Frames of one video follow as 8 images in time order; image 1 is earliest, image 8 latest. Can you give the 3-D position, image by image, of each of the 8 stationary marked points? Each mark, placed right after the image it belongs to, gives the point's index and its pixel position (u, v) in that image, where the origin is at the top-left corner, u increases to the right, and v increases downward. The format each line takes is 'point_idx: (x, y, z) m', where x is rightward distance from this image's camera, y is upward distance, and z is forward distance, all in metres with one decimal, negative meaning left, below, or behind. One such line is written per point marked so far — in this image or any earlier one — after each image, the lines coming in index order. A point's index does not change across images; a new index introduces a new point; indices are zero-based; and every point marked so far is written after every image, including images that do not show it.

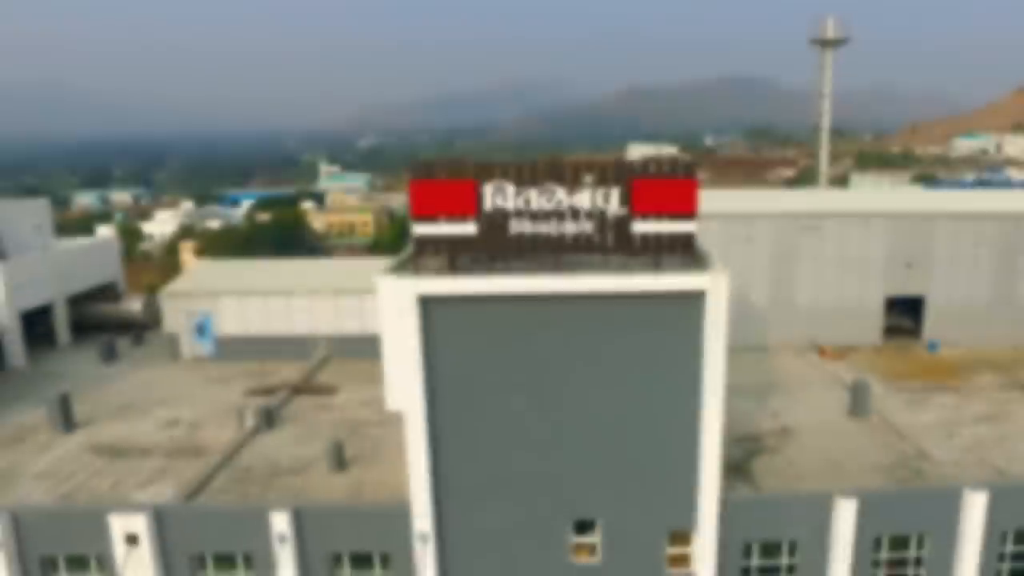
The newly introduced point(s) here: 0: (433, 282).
0: (-1.6, +0.1, +12.3) m
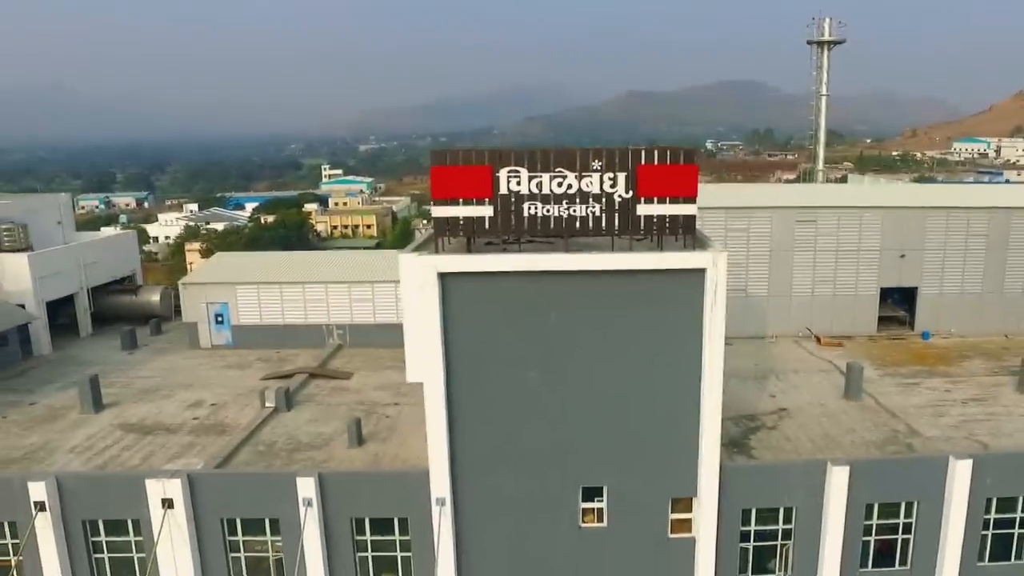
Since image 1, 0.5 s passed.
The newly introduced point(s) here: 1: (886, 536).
0: (-1.4, +0.6, +13.2) m
1: (+9.9, -6.5, +15.2) m
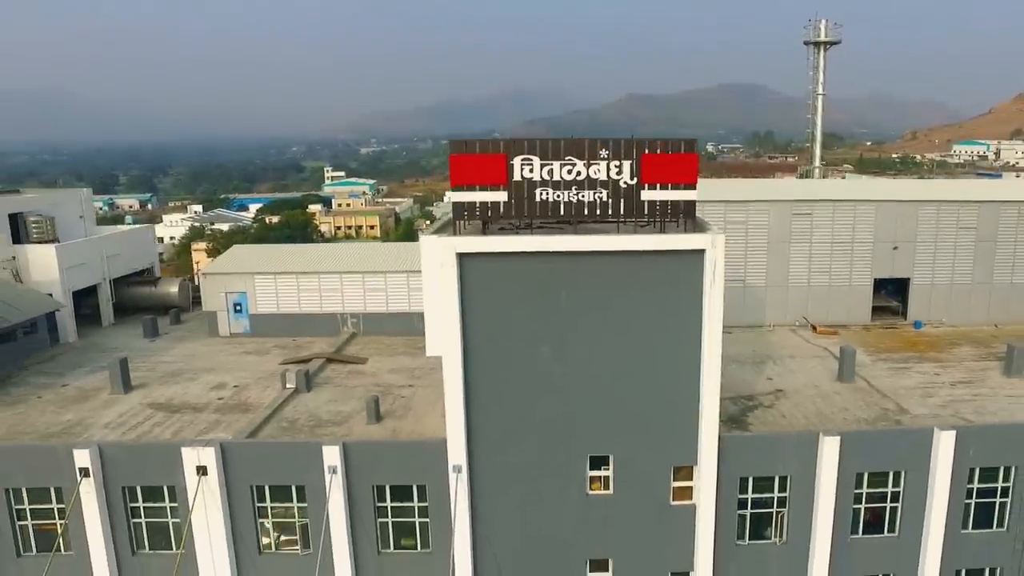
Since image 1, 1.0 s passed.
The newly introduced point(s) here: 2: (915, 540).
0: (-1.0, +1.1, +14.2) m
1: (+10.2, -6.0, +16.2) m
2: (+11.4, -7.1, +16.4) m
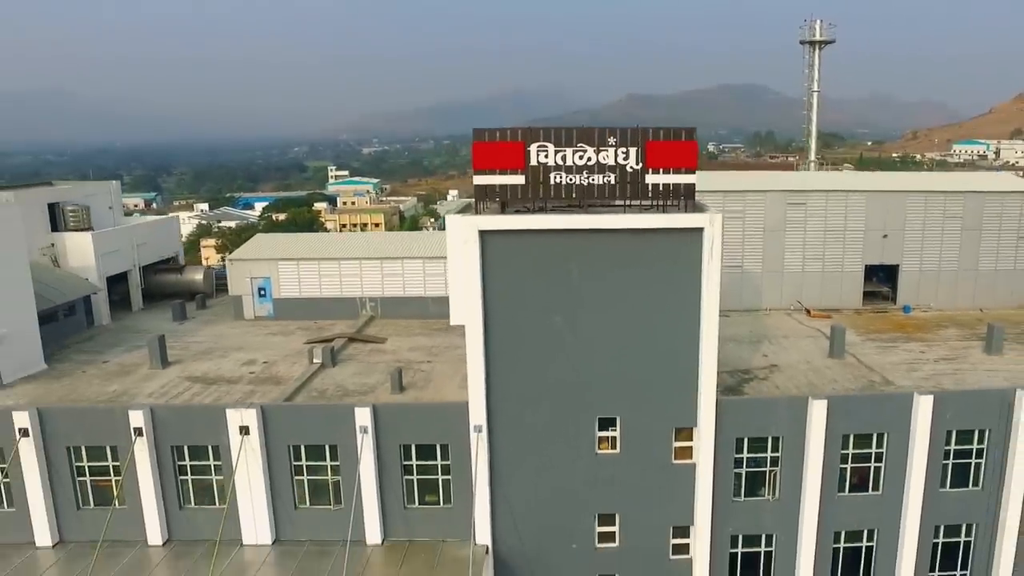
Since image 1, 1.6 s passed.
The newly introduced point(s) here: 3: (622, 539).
0: (-0.6, +1.8, +15.6) m
1: (+10.6, -5.3, +17.6) m
2: (+11.8, -6.4, +17.8) m
3: (+3.3, -7.6, +17.6) m
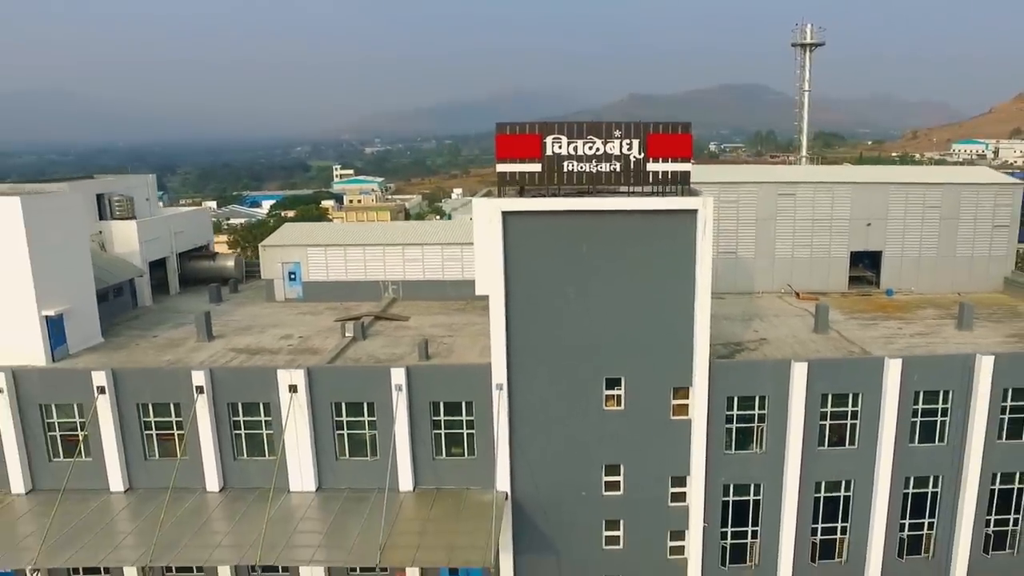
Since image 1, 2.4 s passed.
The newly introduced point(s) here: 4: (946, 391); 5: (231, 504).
0: (0.0, +2.6, +17.9) m
1: (+11.2, -4.5, +19.9) m
2: (+12.4, -5.6, +20.0) m
3: (+3.9, -6.8, +19.8) m
4: (+14.9, -3.5, +19.9) m
5: (-9.4, -7.2, +19.3) m
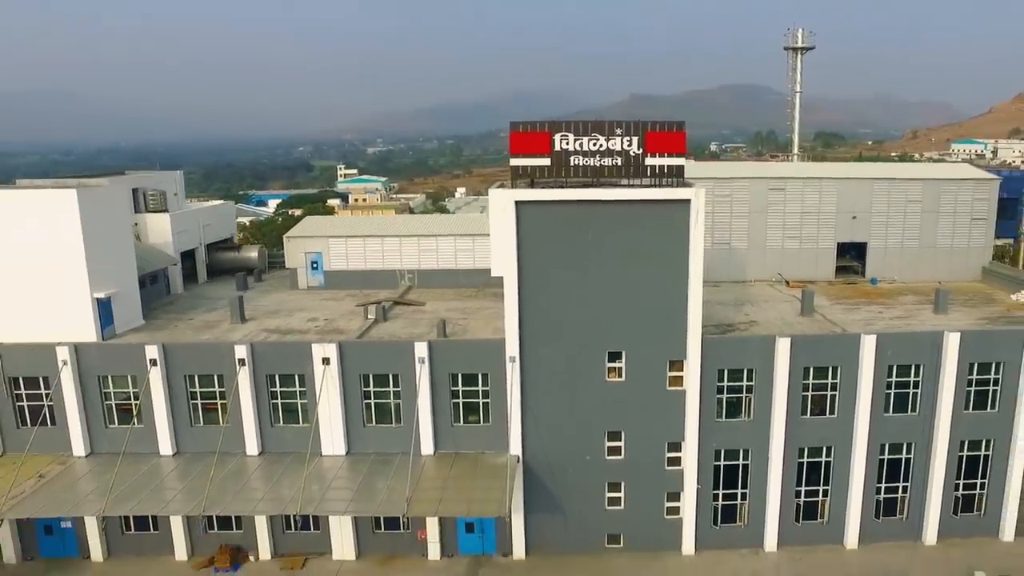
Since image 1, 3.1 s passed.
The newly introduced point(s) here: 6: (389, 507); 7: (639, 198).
0: (+0.4, +3.3, +19.9) m
1: (+11.6, -3.9, +21.9) m
2: (+12.8, -5.0, +22.1) m
3: (+4.3, -6.2, +21.9) m
4: (+15.3, -2.9, +21.9) m
5: (-8.9, -6.5, +21.3) m
6: (-4.1, -7.2, +19.1) m
7: (+4.4, +3.1, +20.0) m
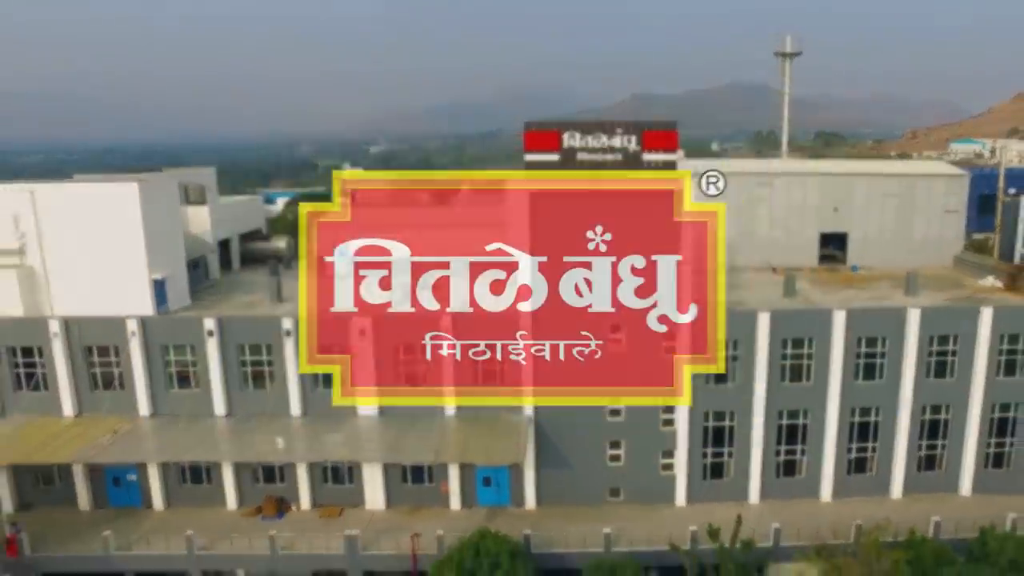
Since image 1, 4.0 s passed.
0: (+0.9, +4.1, +22.8) m
1: (+12.1, -3.1, +24.8) m
2: (+13.4, -4.2, +24.9) m
3: (+4.8, -5.4, +24.8) m
4: (+15.9, -2.1, +24.8) m
5: (-8.4, -5.7, +24.3) m
6: (-3.5, -6.4, +22.0) m
7: (+4.9, +3.9, +22.9) m
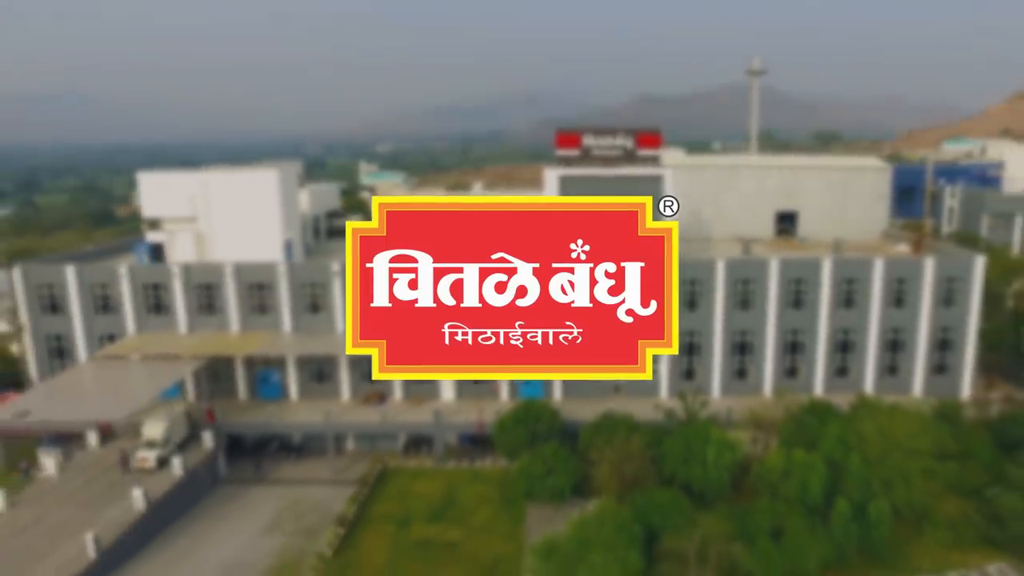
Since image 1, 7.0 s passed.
0: (+2.9, +6.7, +33.2) m
1: (+14.1, -0.4, +35.2) m
2: (+15.3, -1.5, +35.3) m
3: (+6.8, -2.7, +35.2) m
4: (+17.8, +0.6, +35.2) m
5: (-6.4, -3.0, +34.7) m
6: (-1.5, -3.7, +32.5) m
7: (+6.9, +6.6, +33.3) m
